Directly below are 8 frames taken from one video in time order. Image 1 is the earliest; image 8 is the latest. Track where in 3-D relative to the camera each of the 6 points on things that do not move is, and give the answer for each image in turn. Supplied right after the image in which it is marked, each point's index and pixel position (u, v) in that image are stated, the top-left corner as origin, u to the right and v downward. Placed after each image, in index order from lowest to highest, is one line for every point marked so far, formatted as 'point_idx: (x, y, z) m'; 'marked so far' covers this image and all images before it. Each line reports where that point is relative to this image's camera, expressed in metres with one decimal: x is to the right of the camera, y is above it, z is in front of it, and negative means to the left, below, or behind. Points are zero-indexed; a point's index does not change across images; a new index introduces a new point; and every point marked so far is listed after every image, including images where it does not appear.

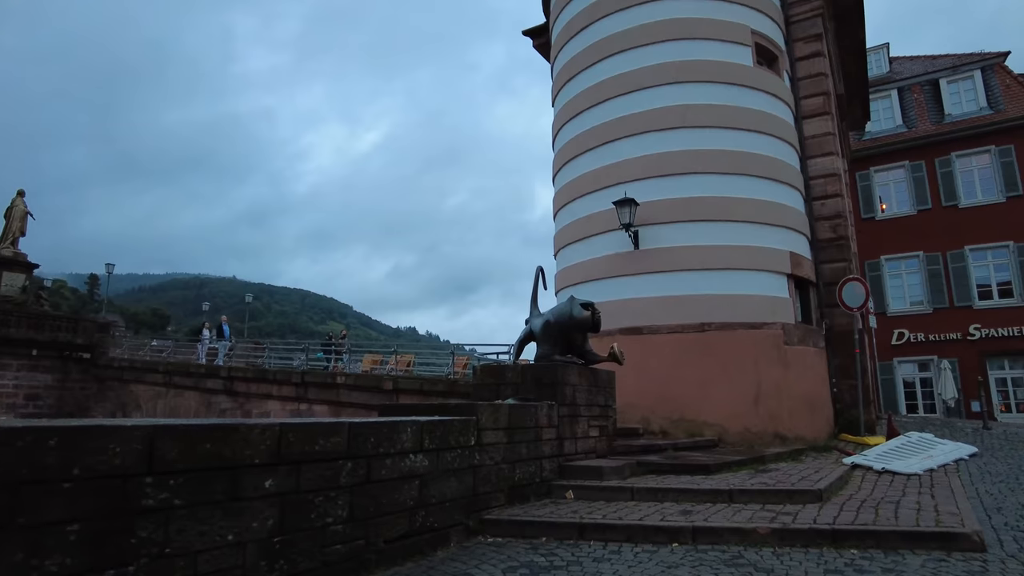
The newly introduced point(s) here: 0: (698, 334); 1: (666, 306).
0: (+3.1, -0.8, +10.7) m
1: (+2.6, -0.3, +11.0) m
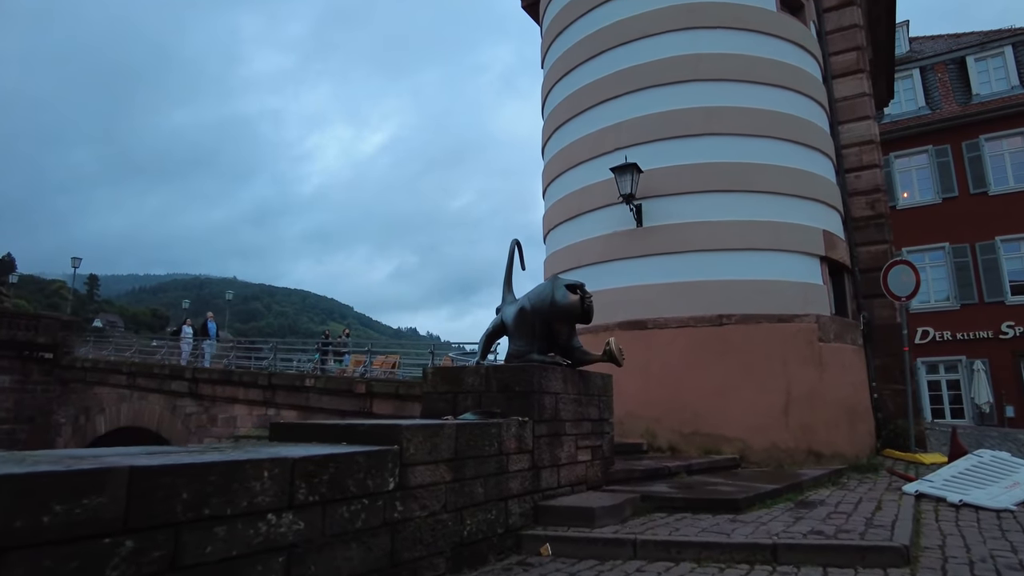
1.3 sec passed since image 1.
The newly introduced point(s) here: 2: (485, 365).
0: (+2.7, -0.6, +8.8) m
1: (+2.3, -0.1, +9.0) m
2: (-0.2, -0.7, +5.5) m
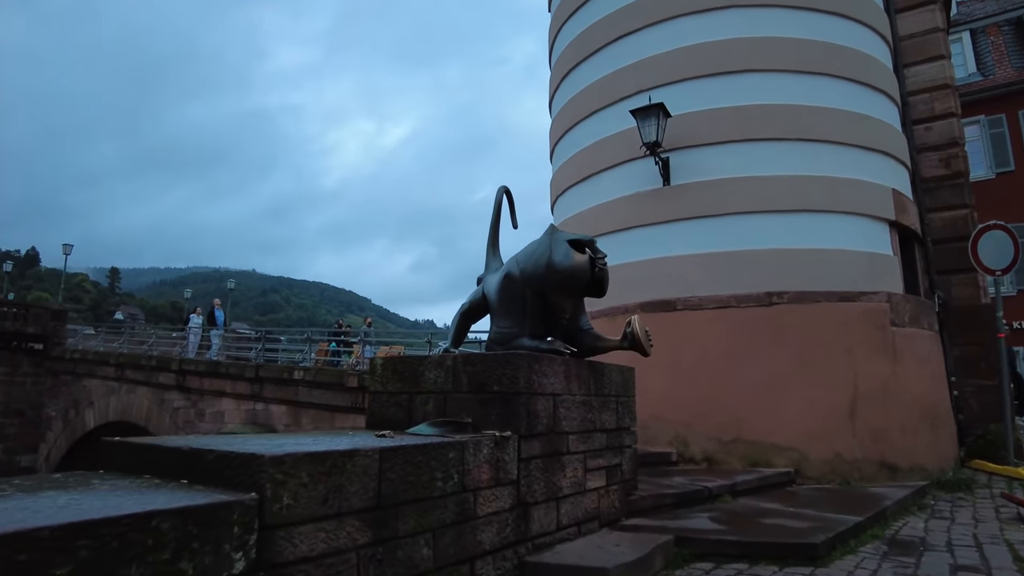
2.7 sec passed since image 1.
0: (+2.7, -0.2, +7.0) m
1: (+2.3, +0.2, +7.3) m
2: (-0.4, -0.4, +3.8) m
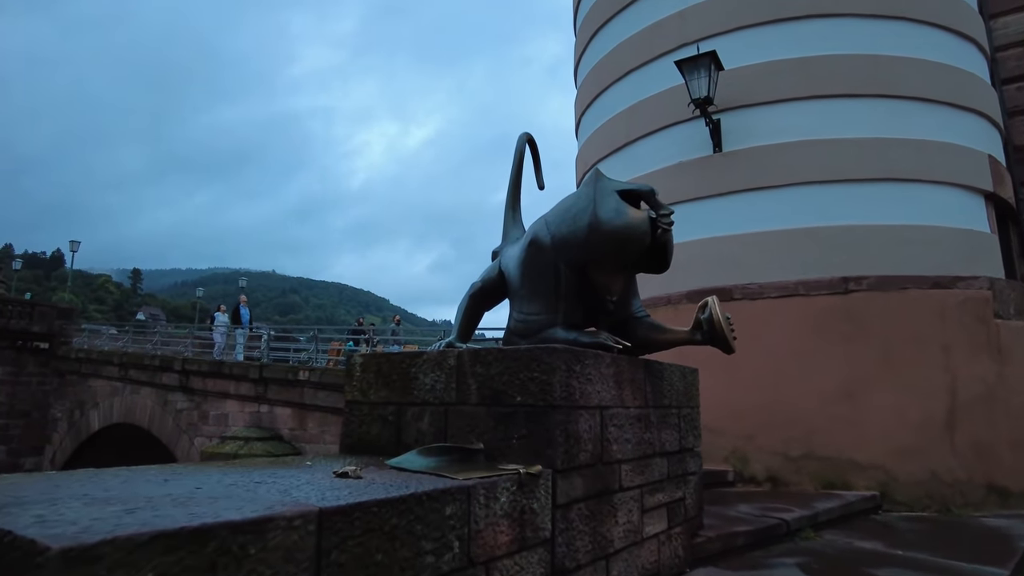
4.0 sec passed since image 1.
0: (+2.9, -0.1, +5.8) m
1: (+2.5, +0.3, +6.1) m
2: (-0.2, -0.3, +2.7) m
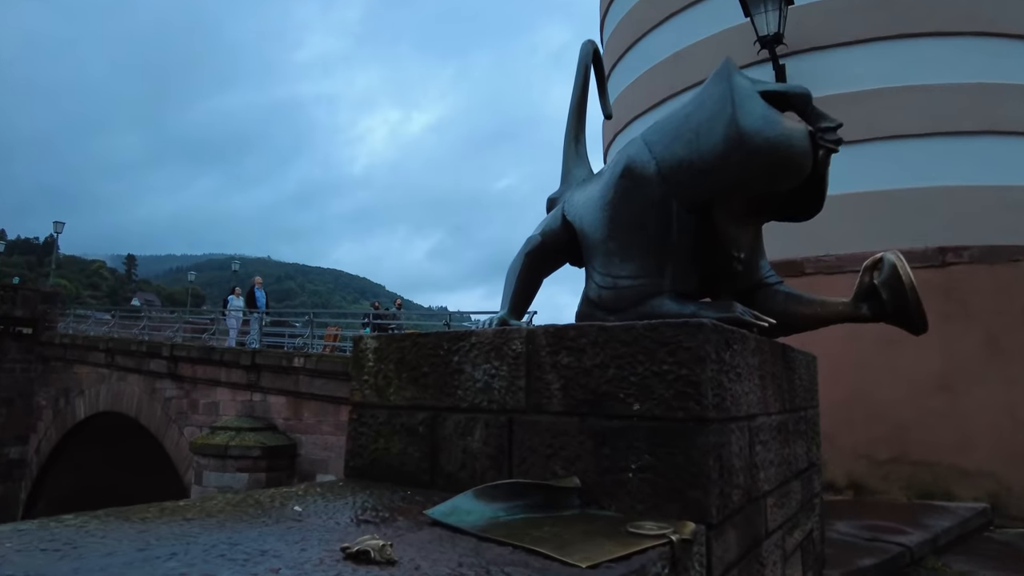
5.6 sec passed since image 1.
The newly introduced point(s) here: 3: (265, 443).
0: (+3.1, +0.1, +4.9) m
1: (+2.7, +0.6, +5.2) m
2: (0.0, -0.1, +1.8) m
3: (-3.5, -2.2, +9.3) m
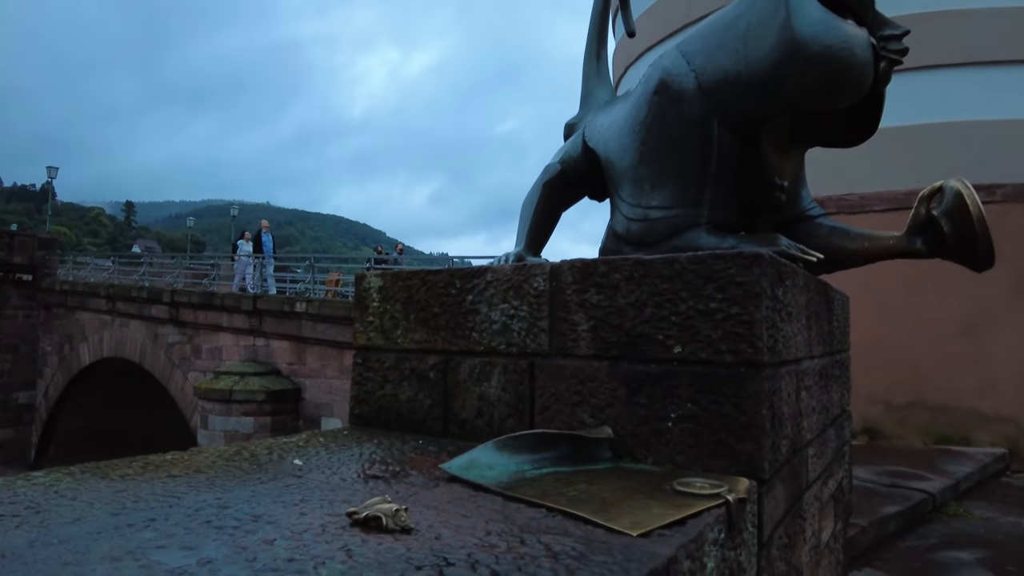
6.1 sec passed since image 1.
0: (+3.2, +0.5, +4.7) m
1: (+2.8, +1.0, +4.9) m
2: (+0.1, 0.0, +1.6) m
3: (-3.5, -1.4, +9.3) m
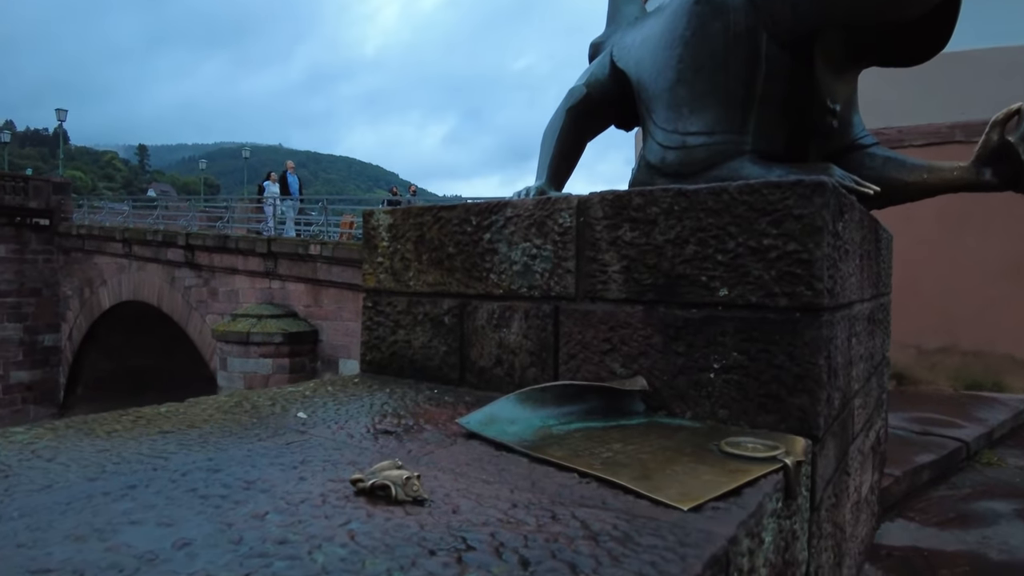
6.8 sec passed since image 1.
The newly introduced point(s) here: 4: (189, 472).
0: (+3.3, +1.0, +4.4) m
1: (+2.9, +1.4, +4.6) m
2: (+0.1, +0.2, +1.4) m
3: (-3.2, -0.6, +9.3) m
4: (-0.5, -0.3, +0.9) m
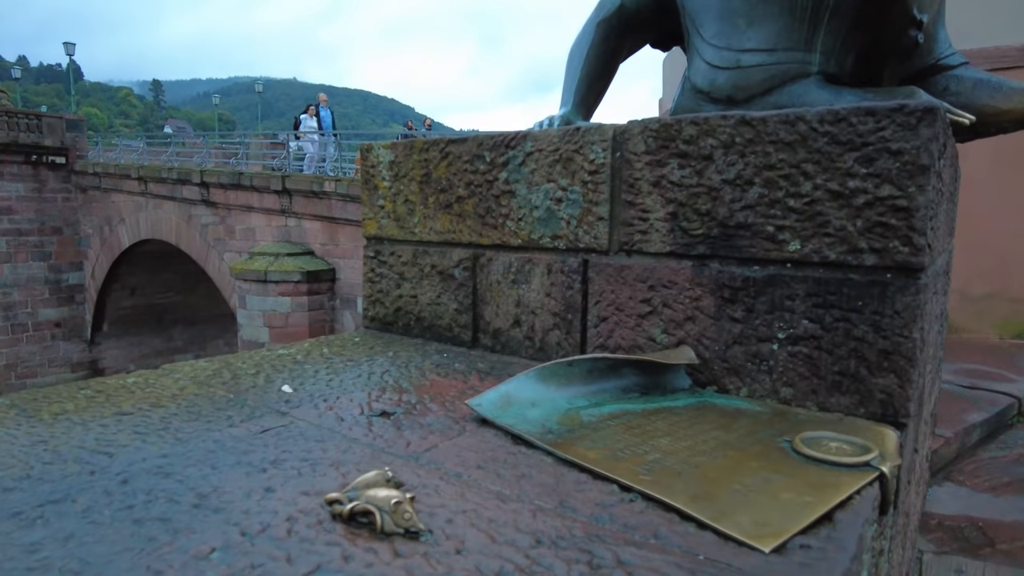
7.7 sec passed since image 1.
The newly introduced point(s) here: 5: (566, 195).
0: (+3.4, +1.3, +4.0) m
1: (+3.0, +1.8, +4.1) m
2: (+0.2, +0.3, +1.2) m
3: (-3.0, +0.3, +9.2) m
4: (-0.4, -0.2, +0.7) m
5: (+0.1, +0.2, +1.2) m
